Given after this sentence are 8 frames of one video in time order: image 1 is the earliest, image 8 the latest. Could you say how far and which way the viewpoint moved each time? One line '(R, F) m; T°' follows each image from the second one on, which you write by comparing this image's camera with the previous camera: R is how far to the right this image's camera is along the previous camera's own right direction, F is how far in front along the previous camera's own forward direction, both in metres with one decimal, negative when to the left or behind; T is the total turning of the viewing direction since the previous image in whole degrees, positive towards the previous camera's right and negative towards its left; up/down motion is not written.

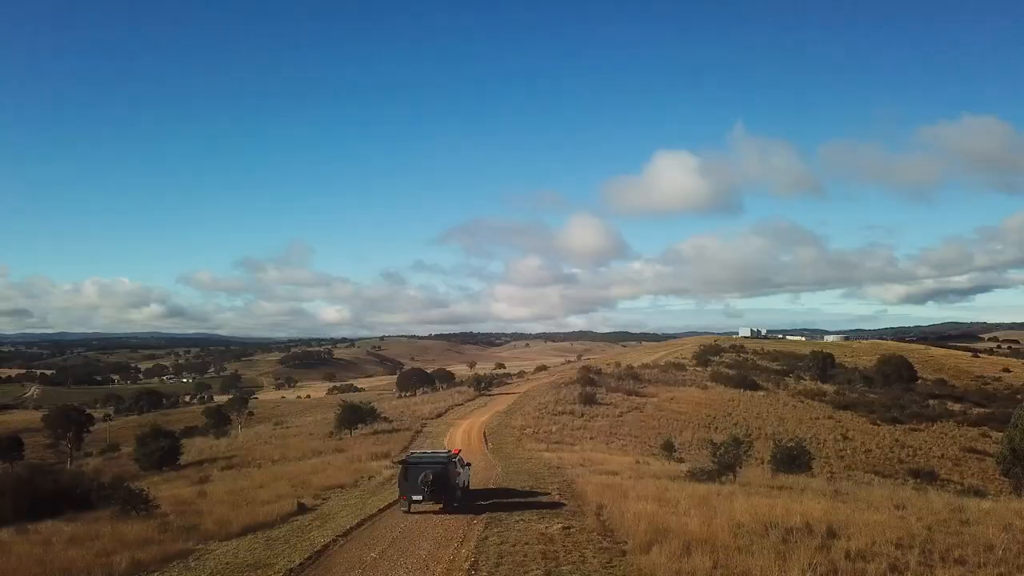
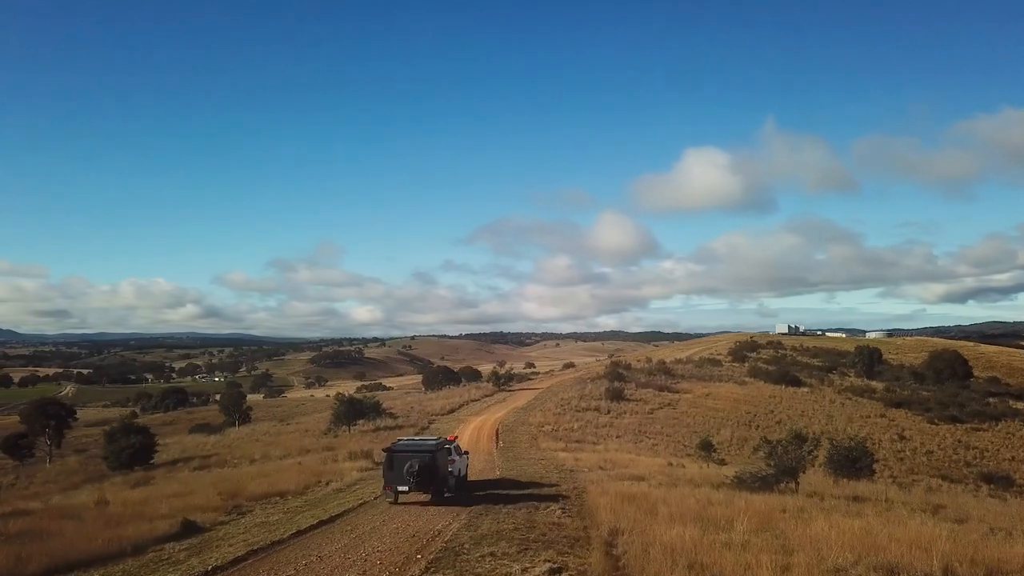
(+1.1, +5.5) m; -3°
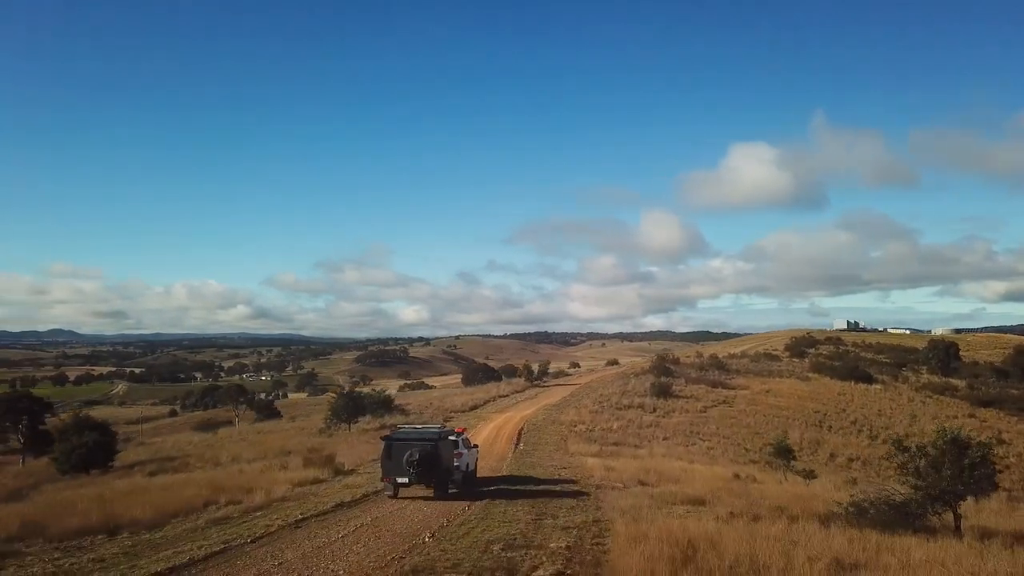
(+1.1, +7.1) m; -4°
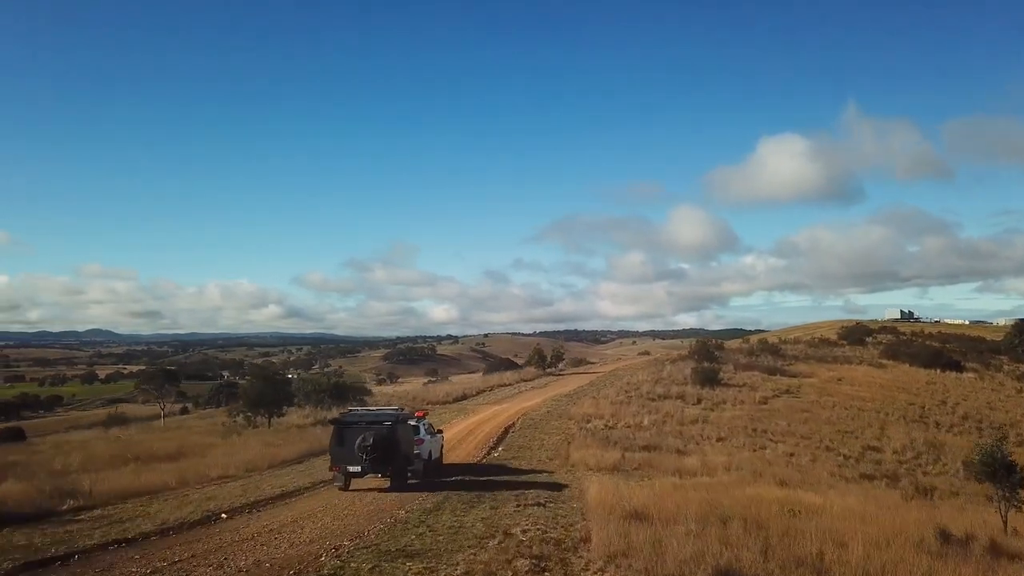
(+1.9, +12.0) m; -3°
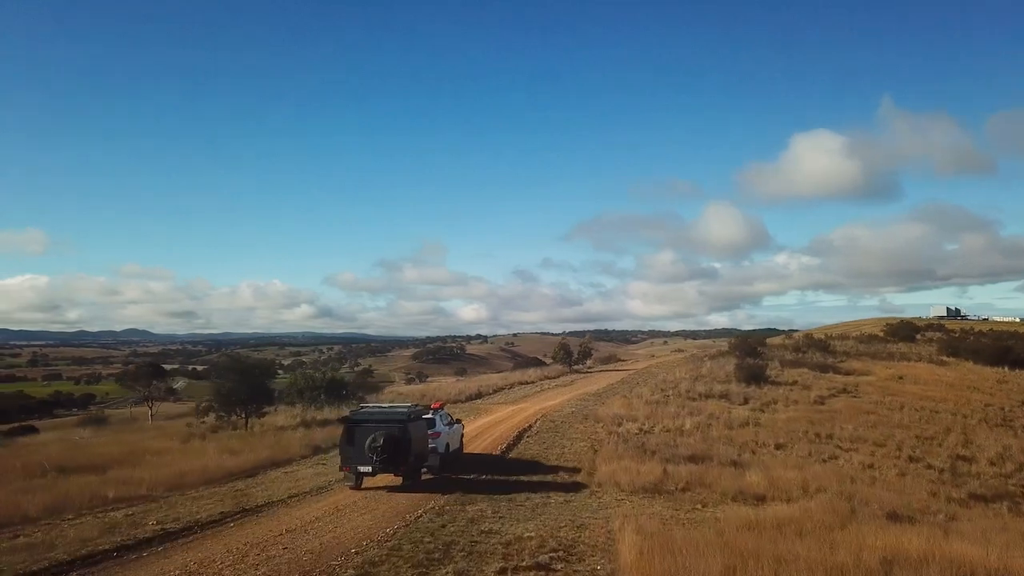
(+0.5, +4.3) m; -3°
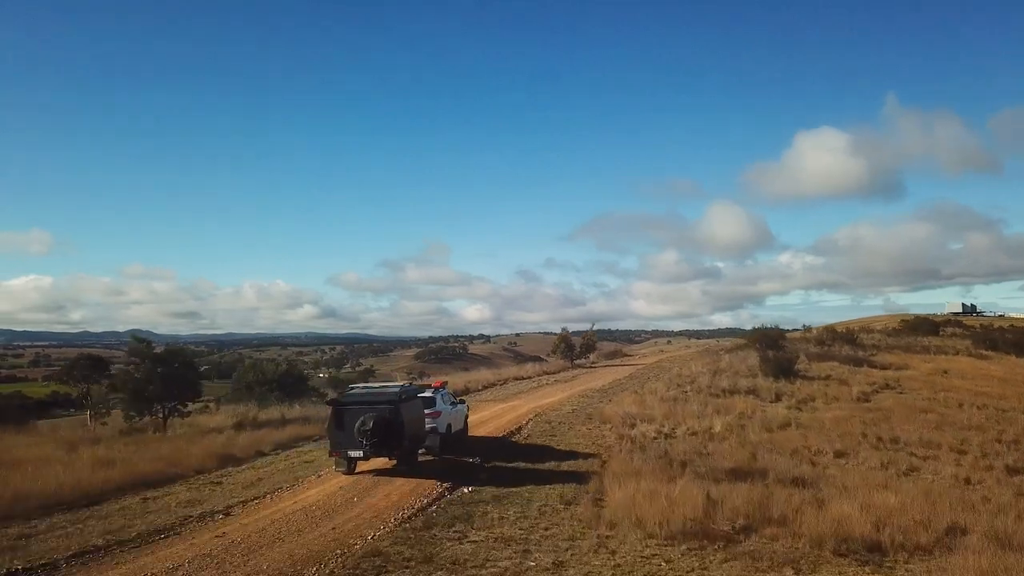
(+0.6, +5.0) m; 0°
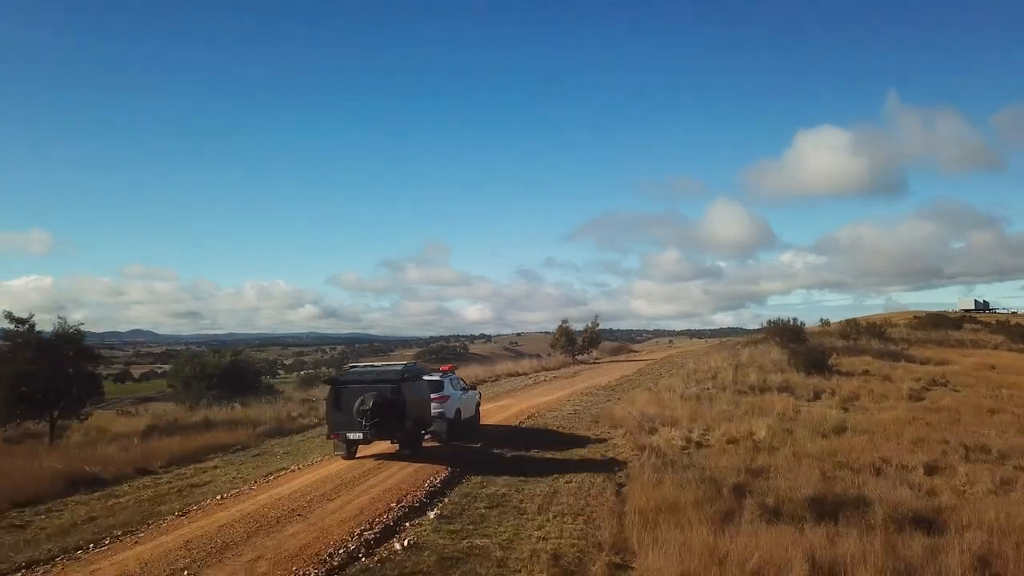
(+0.4, +4.4) m; 0°
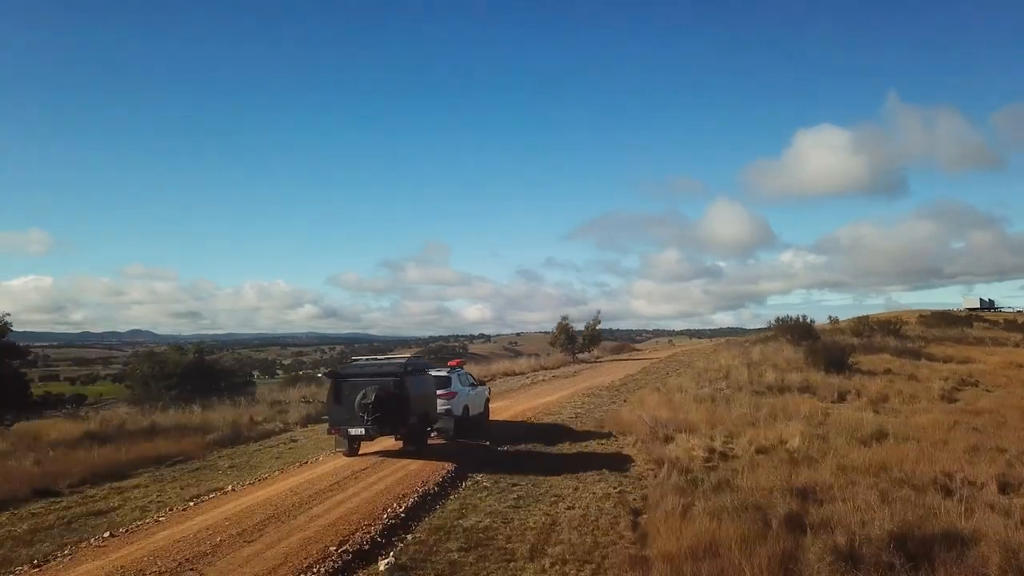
(+0.2, +2.2) m; 0°
